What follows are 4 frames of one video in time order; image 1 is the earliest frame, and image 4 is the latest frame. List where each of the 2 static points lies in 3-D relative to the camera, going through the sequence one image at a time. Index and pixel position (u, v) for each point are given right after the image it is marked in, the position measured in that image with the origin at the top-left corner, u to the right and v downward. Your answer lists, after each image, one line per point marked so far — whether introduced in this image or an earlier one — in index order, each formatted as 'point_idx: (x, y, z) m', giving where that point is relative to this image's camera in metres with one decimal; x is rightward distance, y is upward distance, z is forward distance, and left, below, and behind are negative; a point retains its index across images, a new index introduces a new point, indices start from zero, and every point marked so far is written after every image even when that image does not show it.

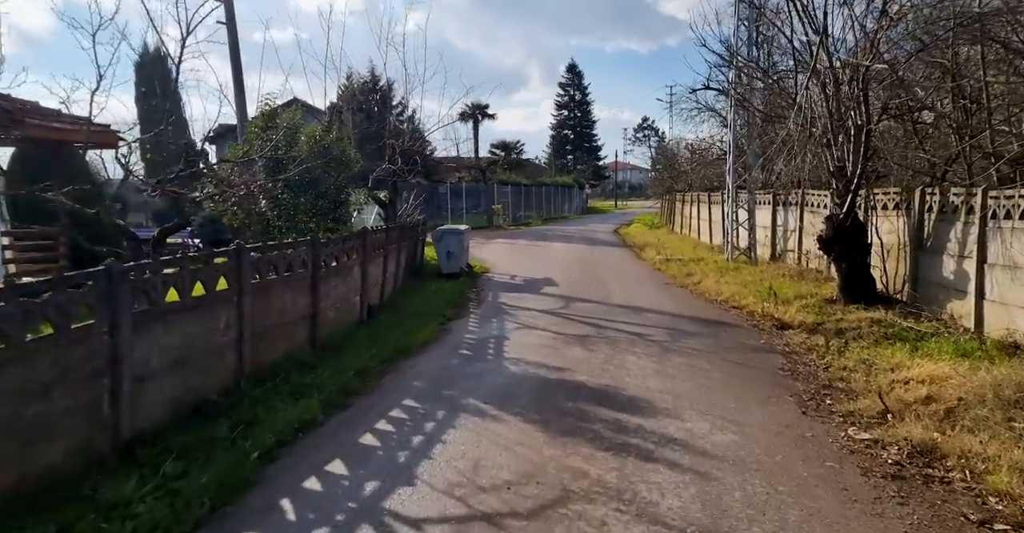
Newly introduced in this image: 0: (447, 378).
0: (-0.6, -1.0, +5.8) m
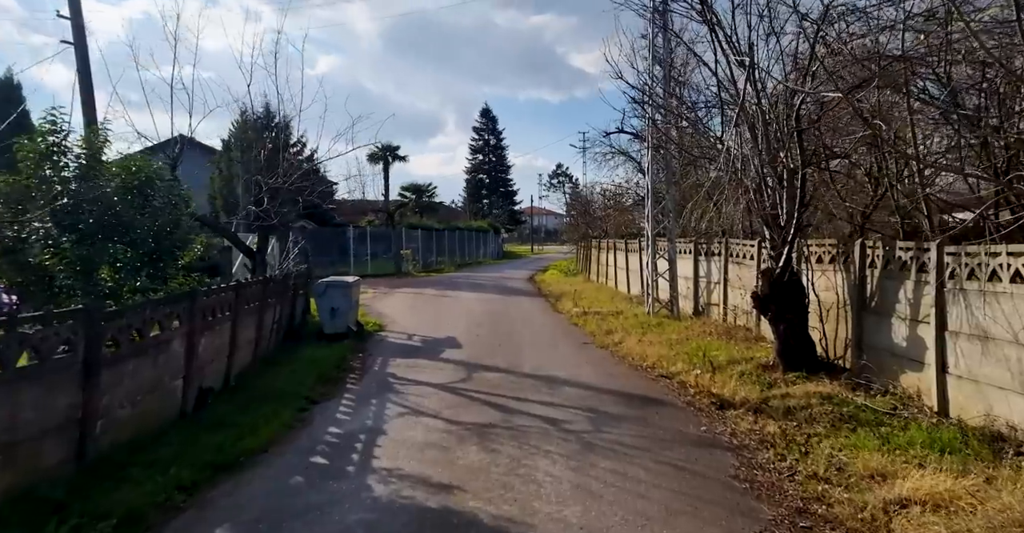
0: (-1.5, -1.5, +4.0) m
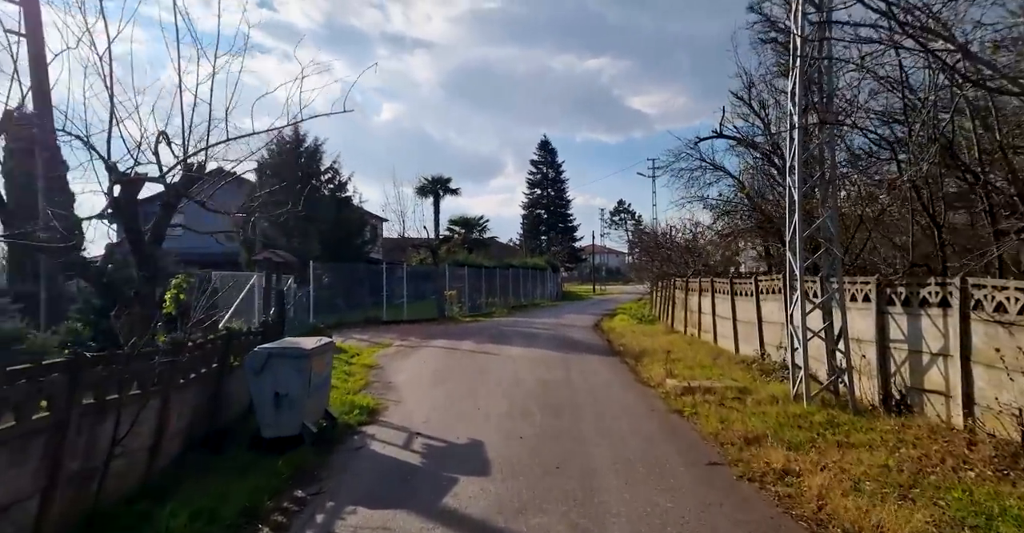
0: (-1.4, -1.7, -0.9) m
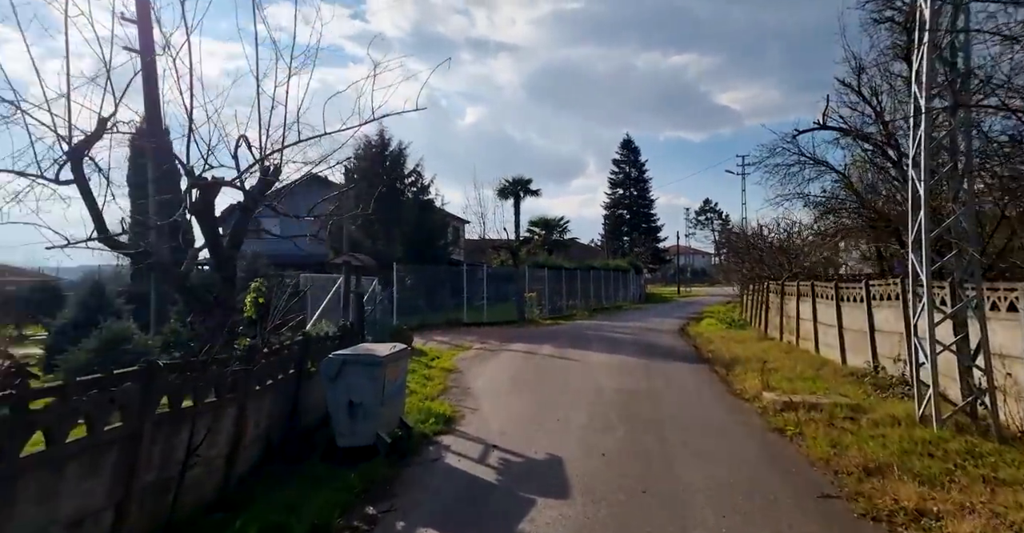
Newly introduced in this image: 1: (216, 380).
0: (-1.6, -1.7, -1.2) m
1: (-2.3, -0.9, +5.4) m
